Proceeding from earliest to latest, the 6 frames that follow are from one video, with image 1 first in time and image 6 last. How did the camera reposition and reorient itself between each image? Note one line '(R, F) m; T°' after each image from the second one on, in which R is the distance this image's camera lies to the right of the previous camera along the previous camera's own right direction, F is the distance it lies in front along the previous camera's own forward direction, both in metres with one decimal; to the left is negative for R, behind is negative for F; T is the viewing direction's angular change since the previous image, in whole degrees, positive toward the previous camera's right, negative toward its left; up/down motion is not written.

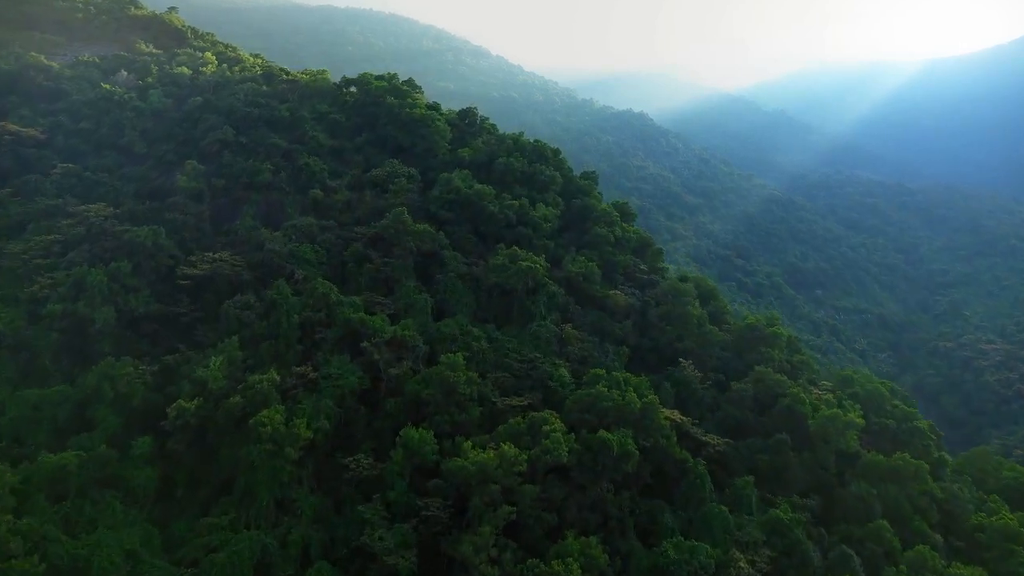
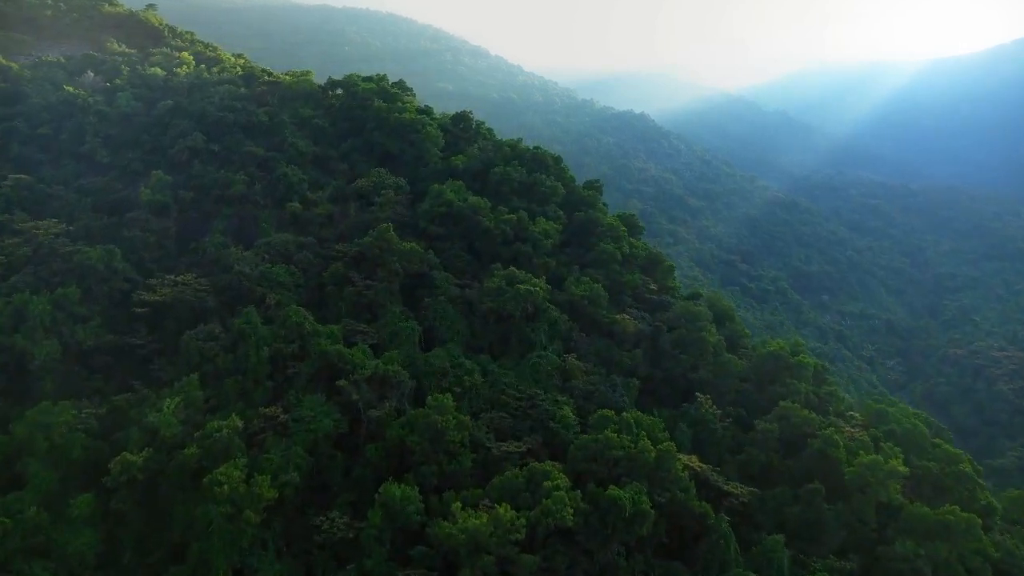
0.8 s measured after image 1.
(+0.1, +2.3) m; 0°
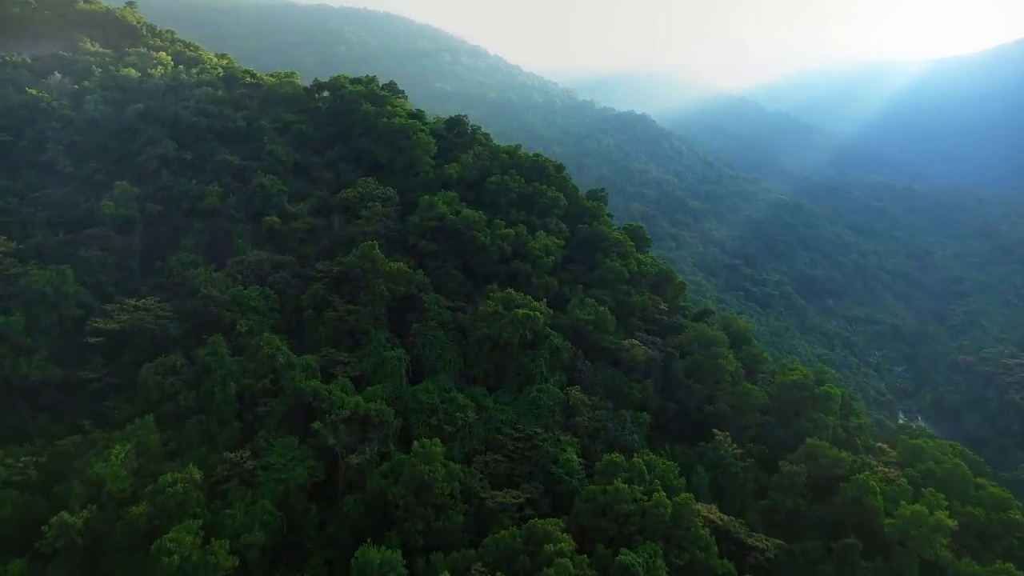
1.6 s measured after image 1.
(0.0, +2.0) m; 0°
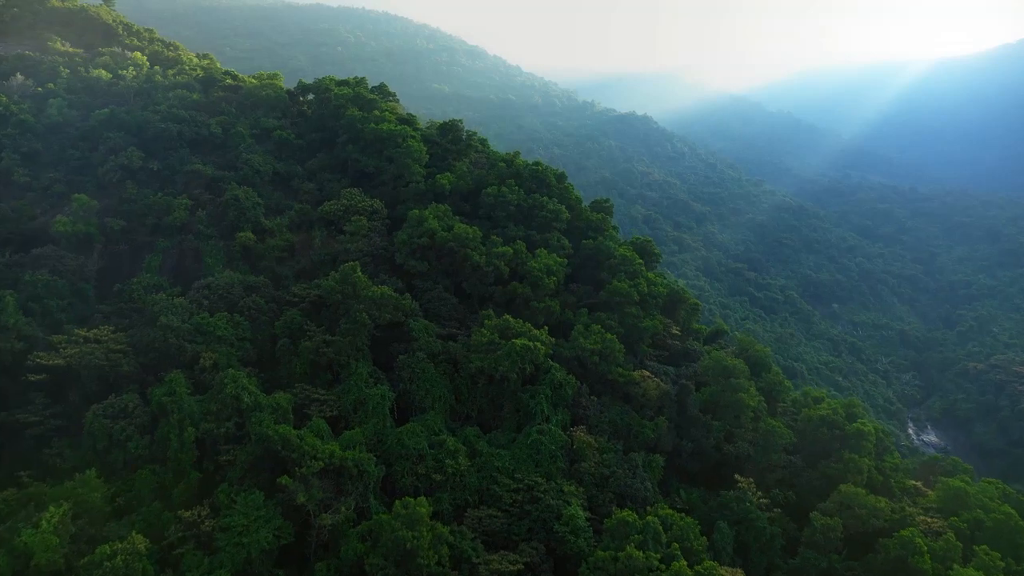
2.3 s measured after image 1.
(0.0, +2.0) m; 0°
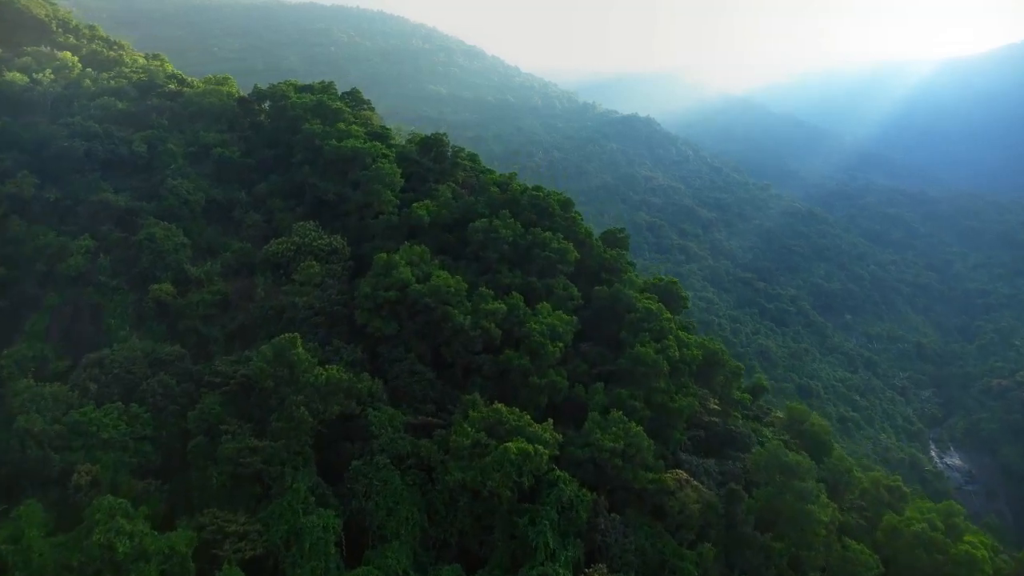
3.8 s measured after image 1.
(+0.1, +4.4) m; 0°
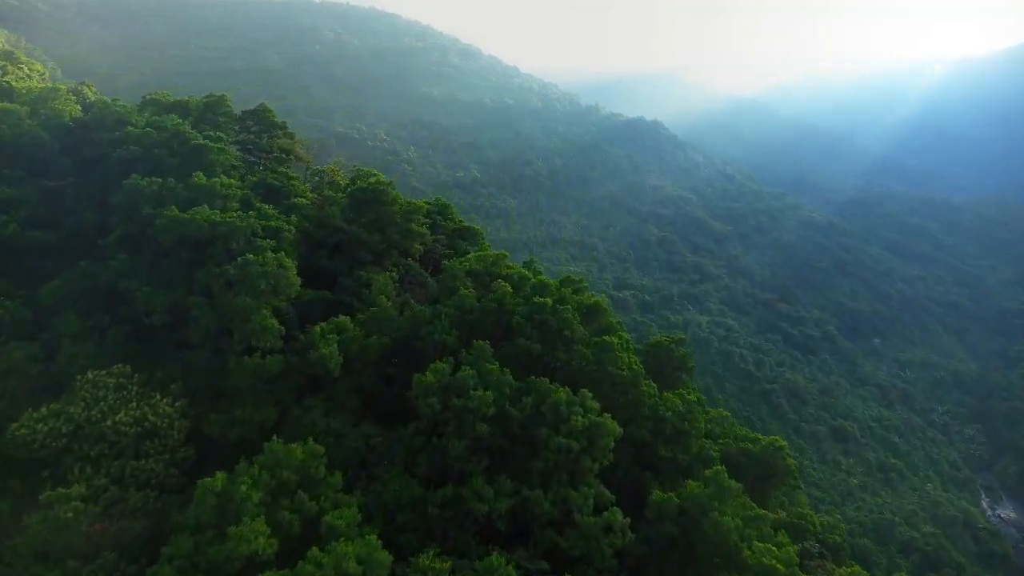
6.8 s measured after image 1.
(+0.2, +8.3) m; 0°
